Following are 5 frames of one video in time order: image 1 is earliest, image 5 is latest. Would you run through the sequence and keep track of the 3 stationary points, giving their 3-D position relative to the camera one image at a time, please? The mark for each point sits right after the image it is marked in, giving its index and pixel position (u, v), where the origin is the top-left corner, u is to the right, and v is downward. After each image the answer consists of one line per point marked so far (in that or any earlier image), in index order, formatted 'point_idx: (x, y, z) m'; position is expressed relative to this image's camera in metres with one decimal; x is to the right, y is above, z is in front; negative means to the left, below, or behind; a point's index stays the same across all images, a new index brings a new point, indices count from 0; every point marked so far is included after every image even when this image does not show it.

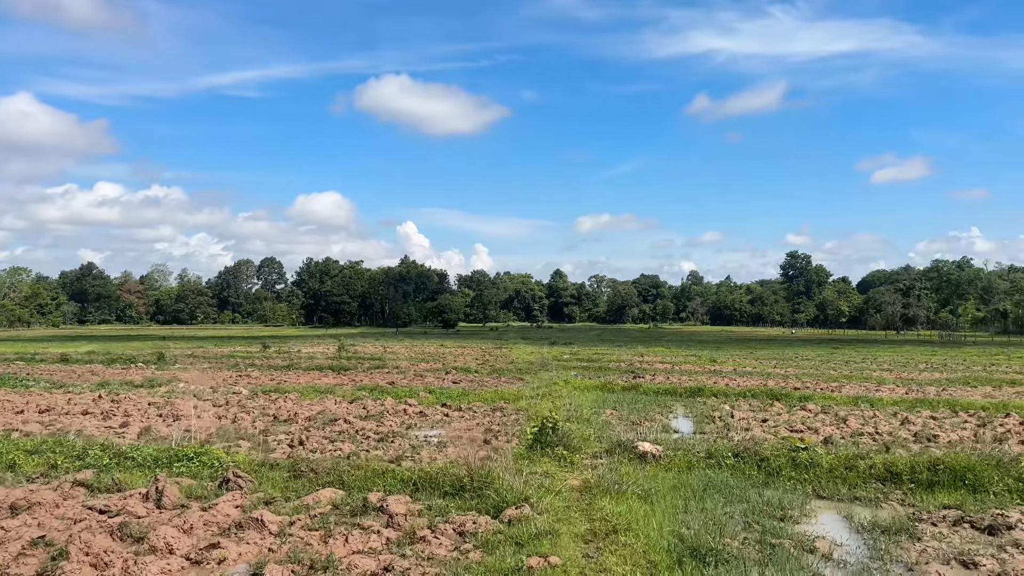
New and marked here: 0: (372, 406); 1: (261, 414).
0: (-3.2, -2.7, +18.3) m
1: (-5.4, -2.7, +17.2) m
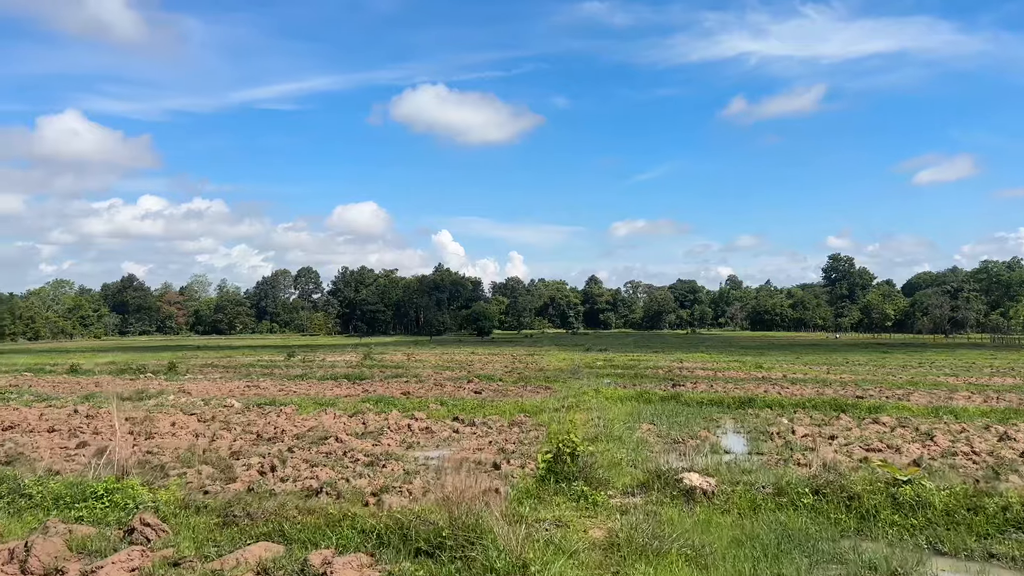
0: (-2.8, -2.7, +16.0) m
1: (-5.0, -2.7, +15.0) m
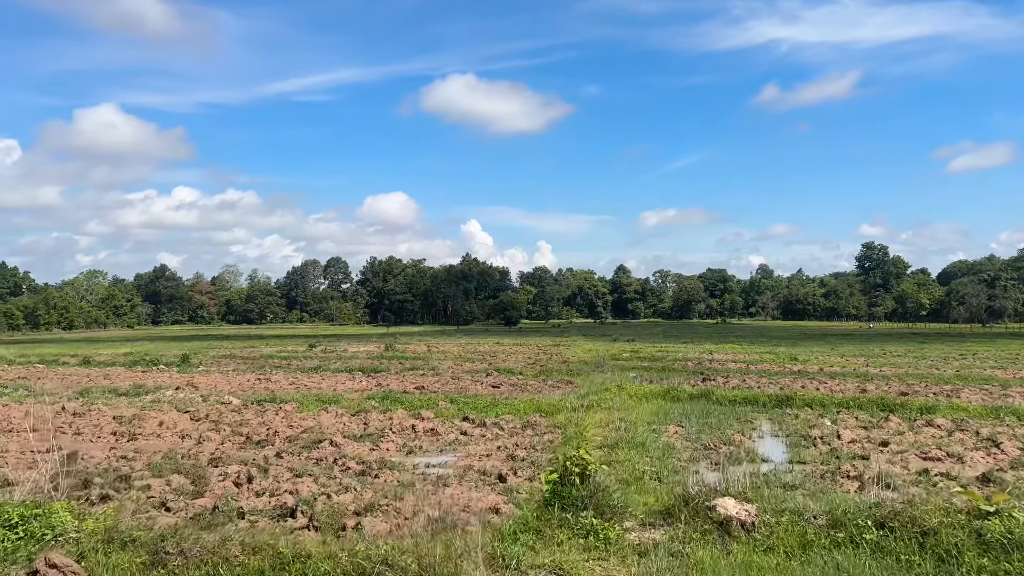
0: (-2.5, -2.5, +14.8) m
1: (-4.8, -2.5, +13.8) m
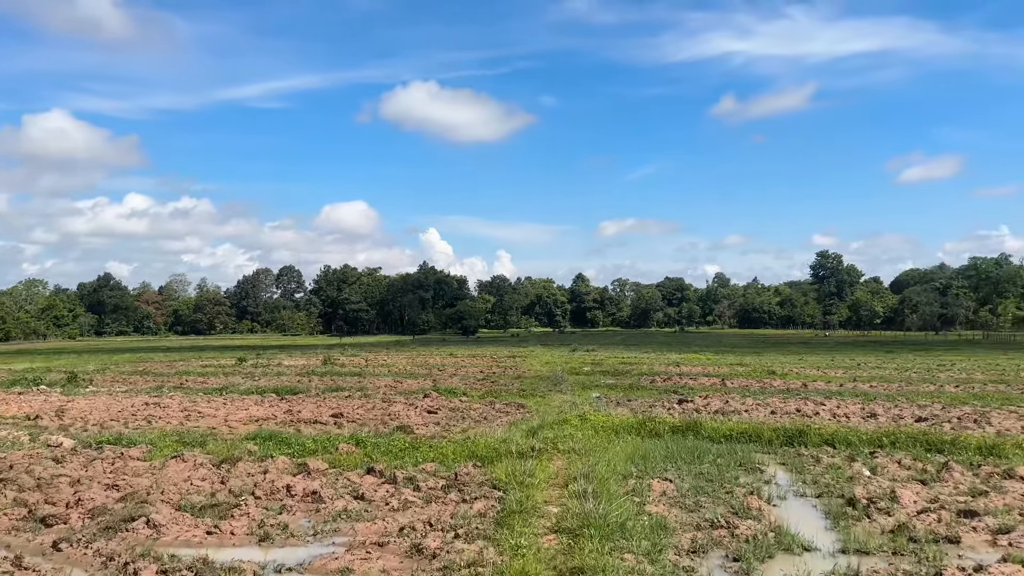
0: (-3.5, -2.5, +10.5) m
1: (-5.8, -2.5, +9.4) m
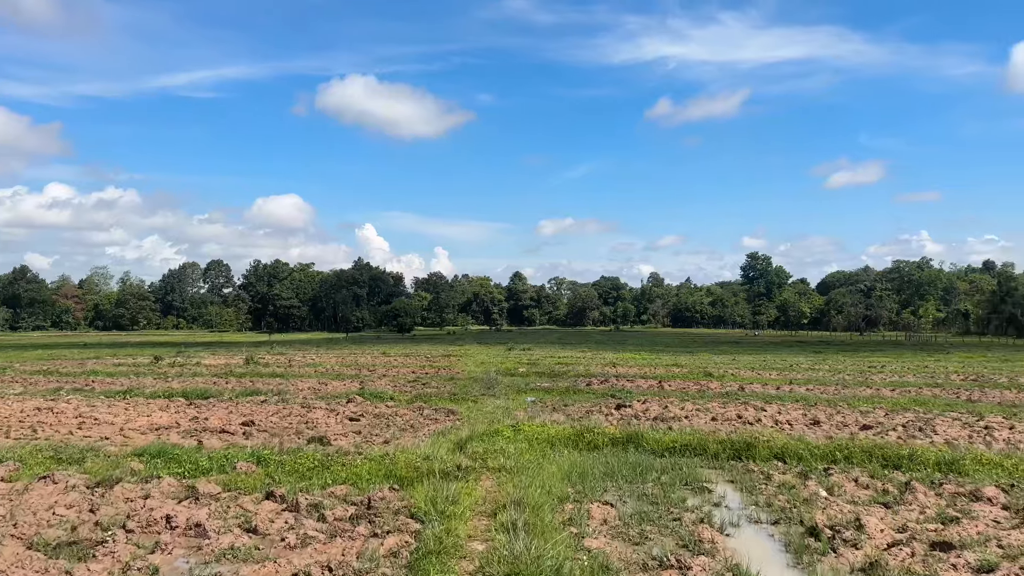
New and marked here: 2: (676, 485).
0: (-4.4, -2.4, +8.9) m
1: (-6.6, -2.4, +7.7) m
2: (+2.1, -2.5, +10.1) m
